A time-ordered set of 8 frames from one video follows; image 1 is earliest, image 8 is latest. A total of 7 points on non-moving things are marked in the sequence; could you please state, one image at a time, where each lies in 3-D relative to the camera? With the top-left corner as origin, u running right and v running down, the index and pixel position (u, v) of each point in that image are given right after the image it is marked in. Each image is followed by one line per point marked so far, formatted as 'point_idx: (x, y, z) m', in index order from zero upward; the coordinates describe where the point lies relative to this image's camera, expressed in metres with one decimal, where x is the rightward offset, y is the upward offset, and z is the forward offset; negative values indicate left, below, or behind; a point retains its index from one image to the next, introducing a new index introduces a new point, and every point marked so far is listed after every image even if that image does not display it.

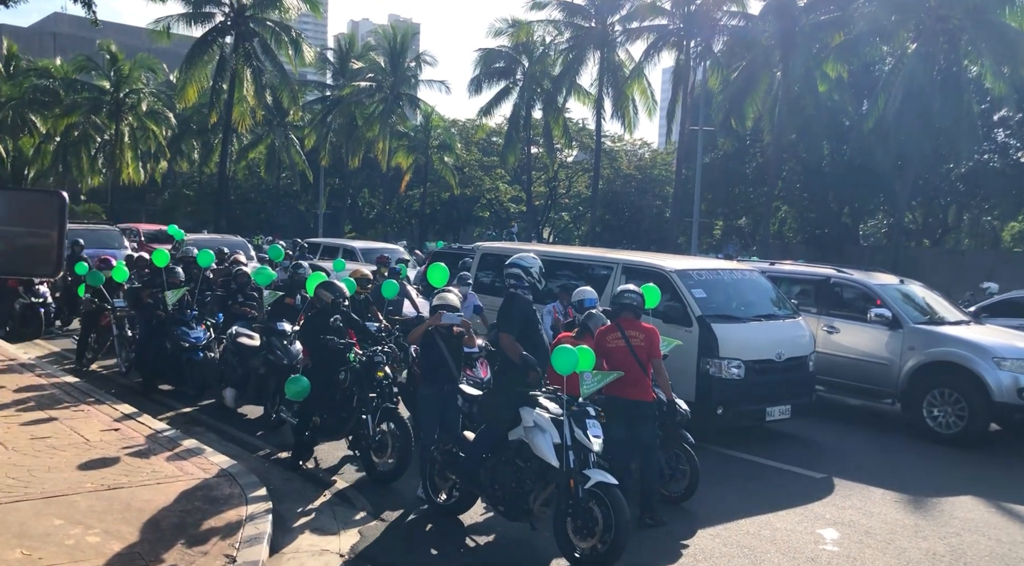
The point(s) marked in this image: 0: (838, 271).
0: (+4.0, +0.1, +11.0) m
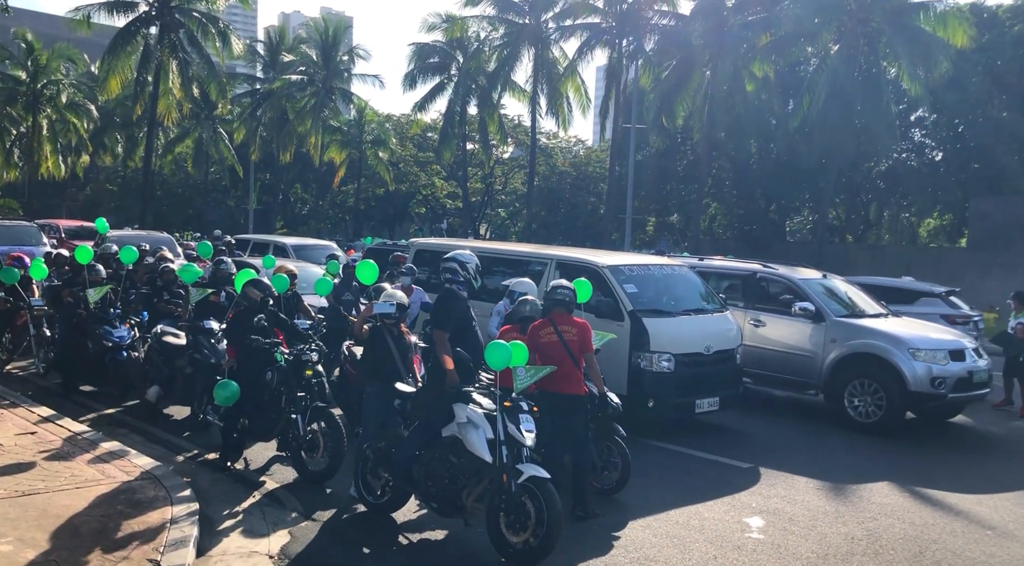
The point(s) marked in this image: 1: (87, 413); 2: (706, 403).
0: (+3.2, +0.2, +11.3) m
1: (-4.6, -1.4, +9.7) m
2: (+2.0, -1.2, +9.2) m
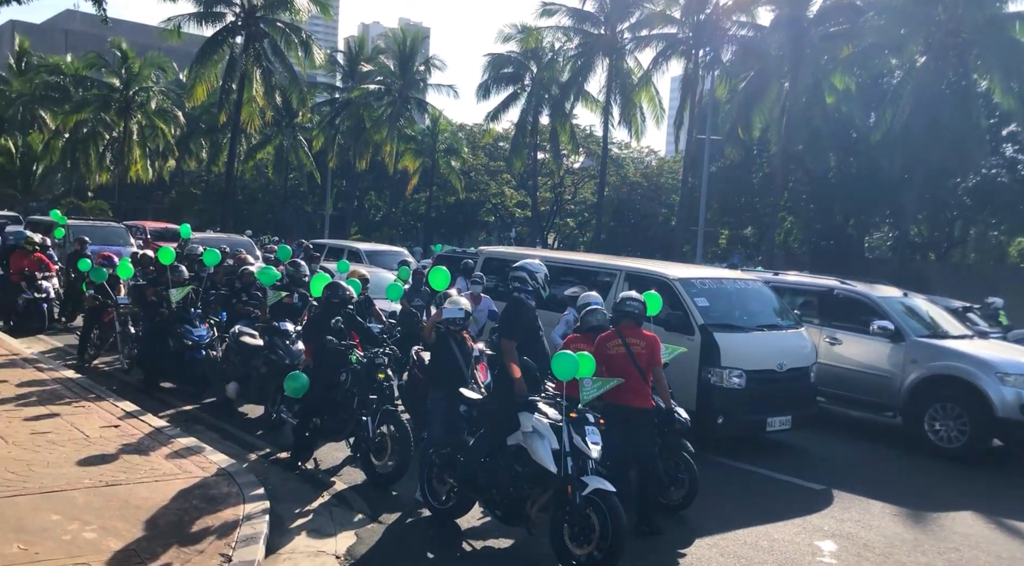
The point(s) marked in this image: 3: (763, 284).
0: (+4.1, 0.0, +11.0) m
1: (-3.9, -1.4, +10.0) m
2: (+2.7, -1.4, +9.0) m
3: (+2.9, 0.0, +10.2) m
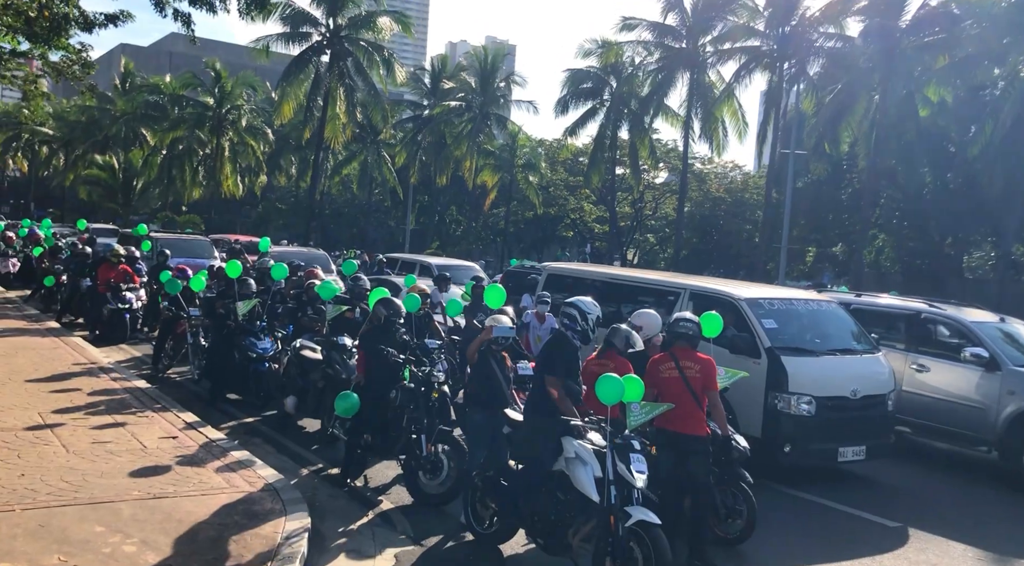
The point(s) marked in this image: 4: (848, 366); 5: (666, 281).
0: (+4.8, -0.3, +10.4) m
1: (-3.2, -1.6, +10.2) m
2: (+3.2, -1.6, +8.5) m
3: (+3.5, -0.2, +9.7) m
4: (+3.3, -0.8, +8.7) m
5: (+1.7, 0.0, +10.0) m
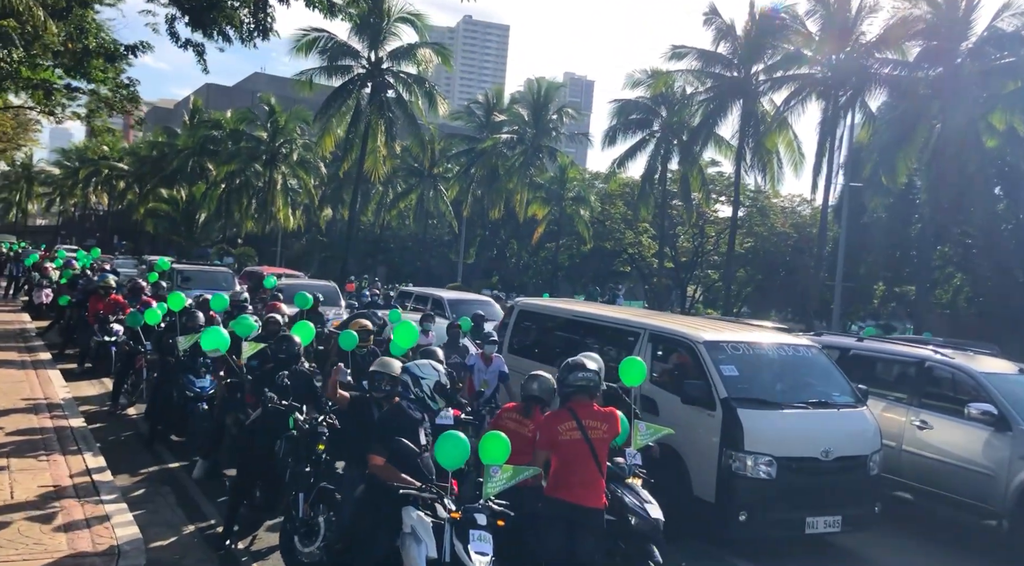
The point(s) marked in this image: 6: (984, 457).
0: (+4.3, -0.7, +9.1) m
1: (-3.8, -1.9, +9.4) m
2: (+2.5, -1.9, +7.3) m
3: (+2.9, -0.6, +8.5) m
4: (+2.6, -1.2, +7.5) m
5: (+1.2, -0.4, +9.0) m
6: (+4.2, -1.5, +8.0) m
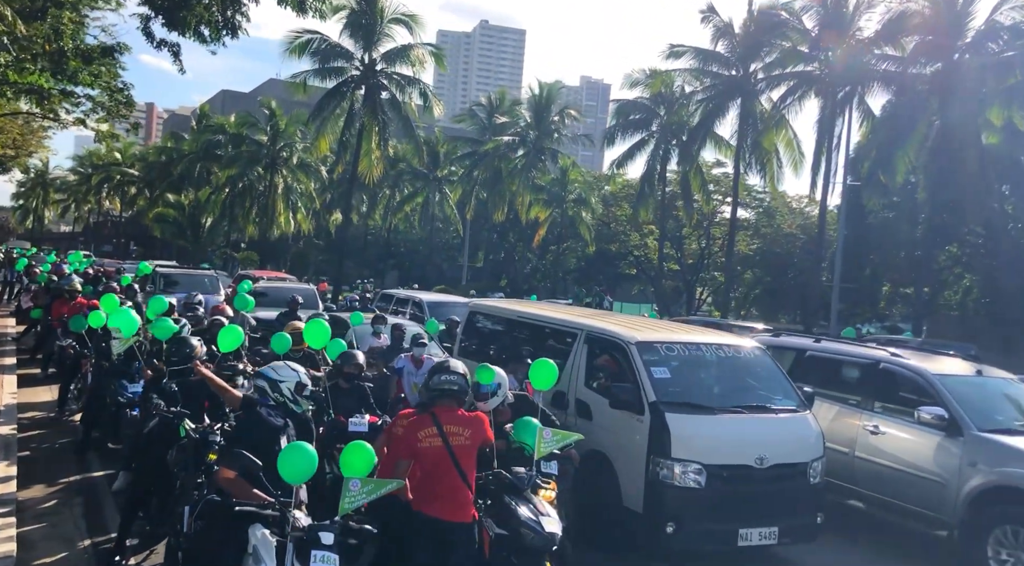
0: (+3.6, -0.7, +8.6) m
1: (-4.4, -1.9, +9.1) m
2: (+1.9, -1.9, +6.8) m
3: (+2.3, -0.6, +8.0) m
4: (+1.9, -1.1, +7.1) m
5: (+0.5, -0.4, +8.5) m
6: (+3.6, -1.5, +7.5) m
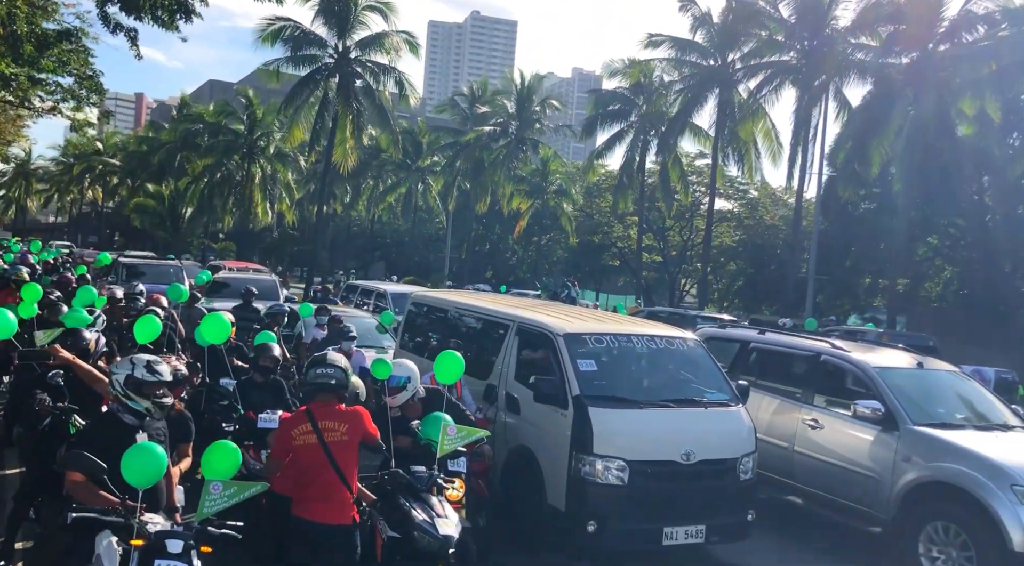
0: (+3.0, -0.6, +8.3) m
1: (-5.0, -1.8, +8.8) m
2: (+1.2, -1.8, +6.5) m
3: (+1.7, -0.5, +7.8) m
4: (+1.3, -1.1, +6.8) m
5: (-0.1, -0.2, +8.3) m
6: (+2.9, -1.4, +7.3) m
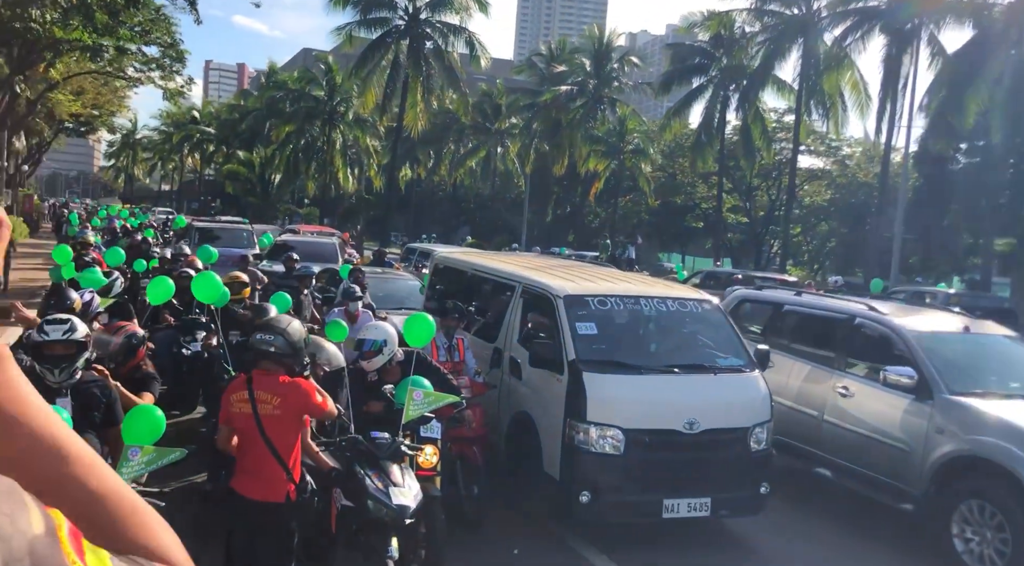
0: (+3.1, -0.2, +7.7) m
1: (-4.8, -1.4, +9.0) m
2: (+1.2, -1.5, +6.1) m
3: (+1.7, -0.2, +7.2) m
4: (+1.3, -0.7, +6.3) m
5: (0.0, +0.1, +7.9) m
6: (+2.9, -1.1, +6.7) m
